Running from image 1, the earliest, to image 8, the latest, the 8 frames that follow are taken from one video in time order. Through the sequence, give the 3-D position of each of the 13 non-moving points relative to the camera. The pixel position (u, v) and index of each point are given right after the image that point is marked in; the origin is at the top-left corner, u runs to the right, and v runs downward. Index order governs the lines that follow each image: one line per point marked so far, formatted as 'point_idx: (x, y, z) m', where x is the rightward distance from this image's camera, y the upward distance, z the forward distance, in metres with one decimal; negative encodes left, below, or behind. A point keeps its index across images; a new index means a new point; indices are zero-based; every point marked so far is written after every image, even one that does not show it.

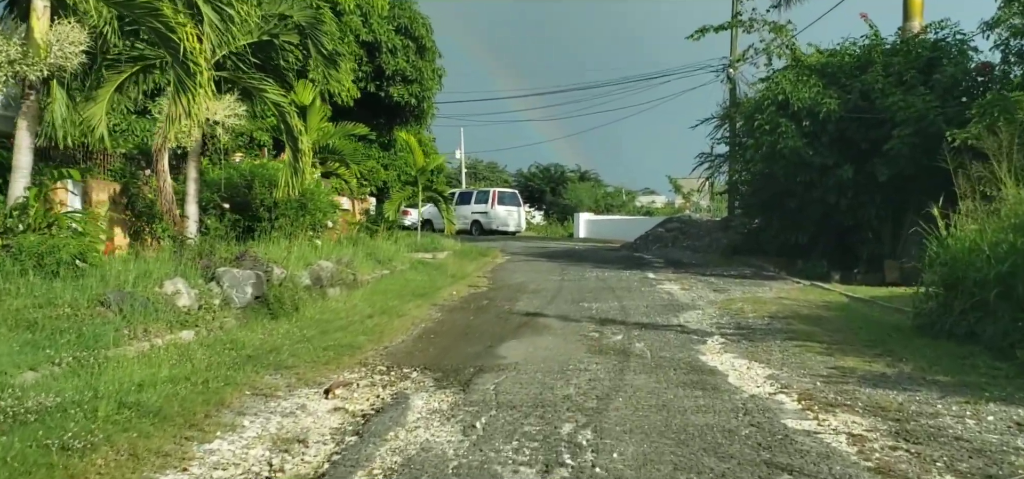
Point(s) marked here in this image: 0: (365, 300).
0: (-1.8, -0.8, +10.9) m
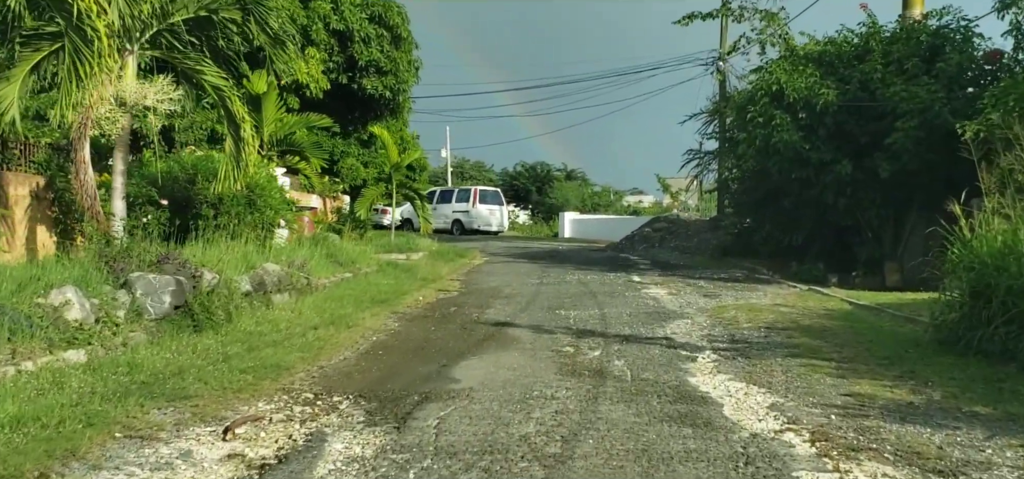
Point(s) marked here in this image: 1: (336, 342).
0: (-2.1, -0.8, +9.7) m
1: (-1.5, -0.9, +7.8) m
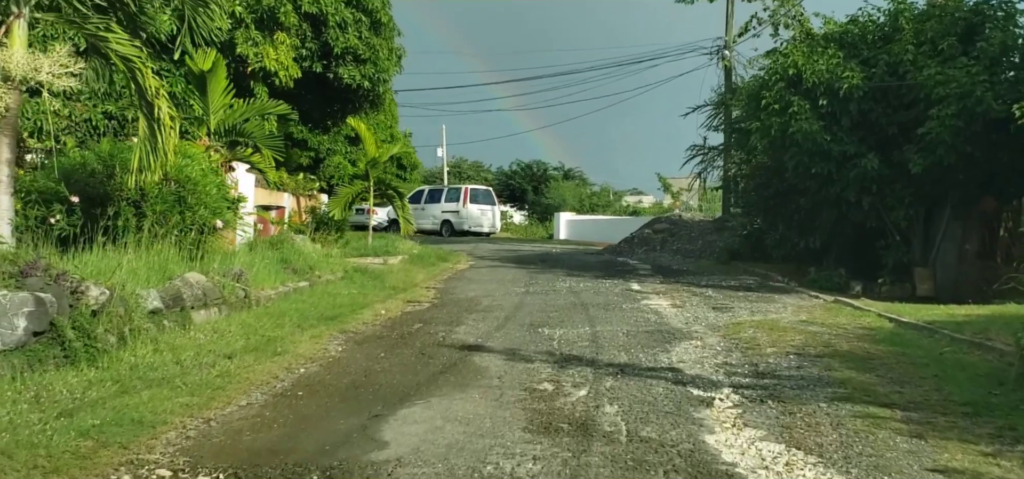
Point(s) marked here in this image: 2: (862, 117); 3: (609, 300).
0: (-2.4, -0.8, +8.0) m
1: (-1.8, -0.9, +6.1) m
2: (+5.3, +1.8, +13.5) m
3: (+1.3, -0.8, +11.7) m
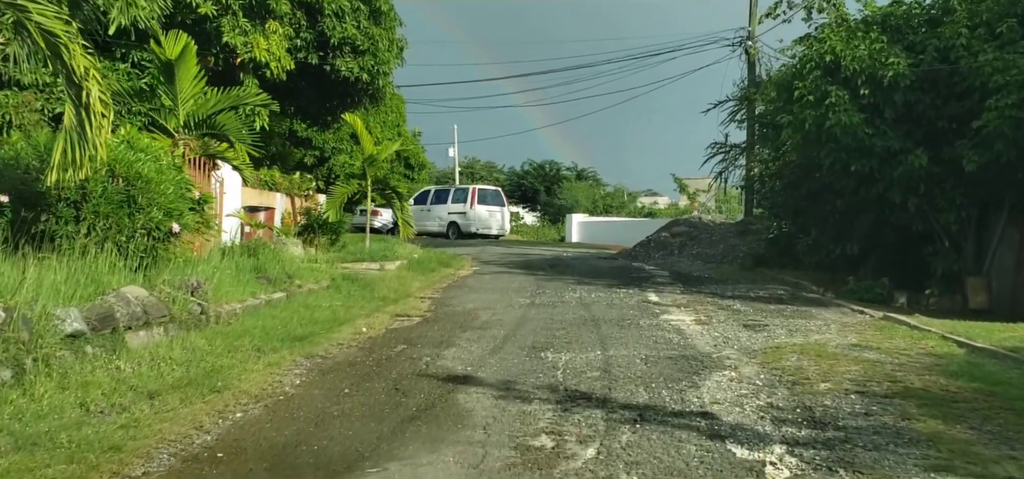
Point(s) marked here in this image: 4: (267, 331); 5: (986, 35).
0: (-2.4, -0.9, +6.6) m
1: (-1.9, -1.0, +4.7) m
2: (+5.3, +1.8, +12.1) m
3: (+1.3, -0.9, +10.4) m
4: (-2.2, -0.8, +8.2) m
5: (+6.2, +2.7, +11.8) m
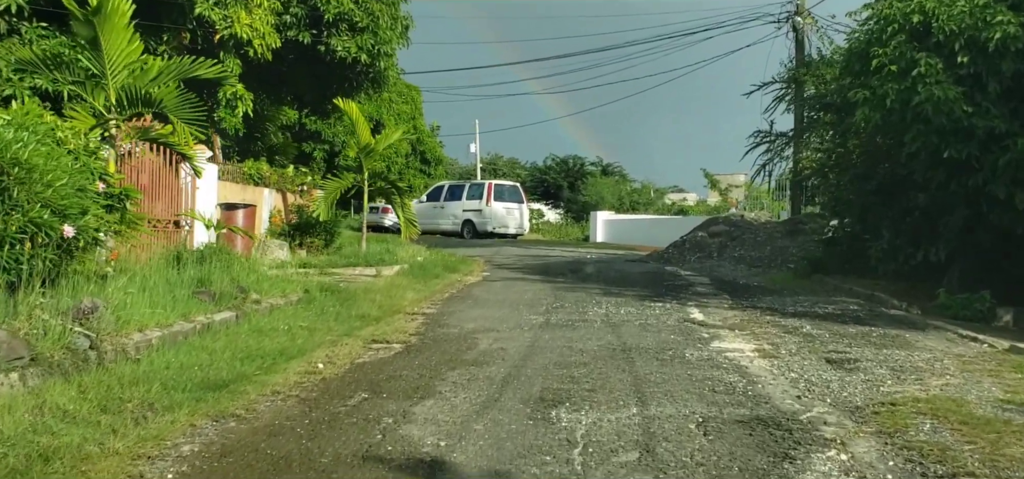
0: (-2.5, -0.9, +4.5) m
1: (-1.9, -1.1, +2.5) m
2: (+5.4, +1.7, +9.7) m
3: (+1.4, -0.9, +8.1) m
4: (-2.2, -0.9, +6.0) m
5: (+6.3, +2.6, +9.3) m
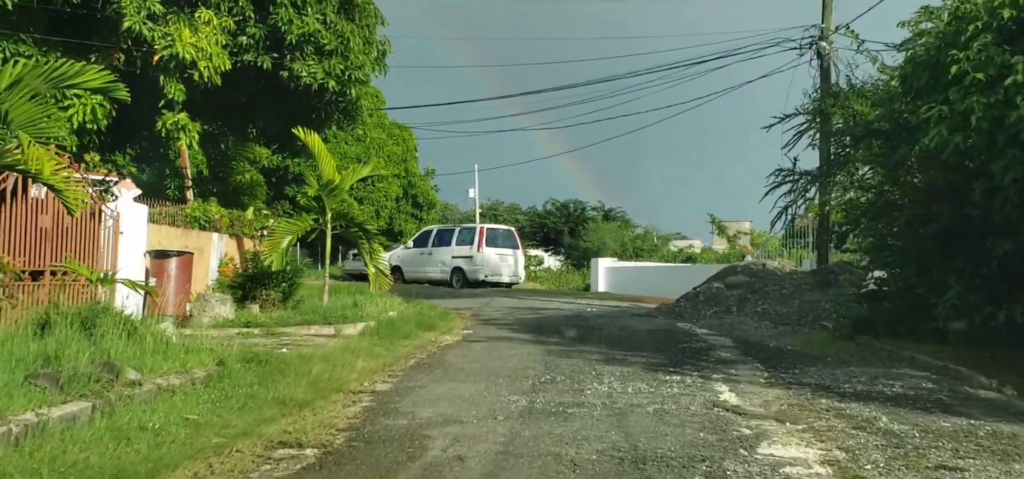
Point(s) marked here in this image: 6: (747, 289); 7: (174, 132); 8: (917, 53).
0: (-2.7, -1.1, +2.1) m
1: (-2.2, -1.2, +0.2) m
2: (+5.2, +1.2, +7.4) m
3: (+1.1, -1.3, +5.7) m
4: (-2.4, -1.2, +3.6) m
5: (+6.1, +2.2, +7.1) m
6: (+4.3, -0.9, +16.5) m
7: (-5.1, +1.6, +13.6) m
8: (+4.1, +1.9, +9.1) m
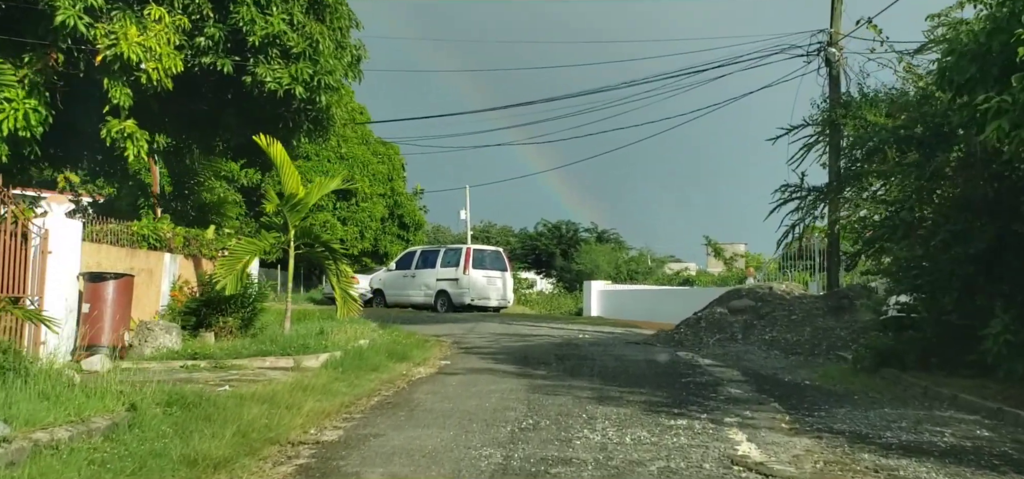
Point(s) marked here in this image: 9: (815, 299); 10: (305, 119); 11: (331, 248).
0: (-2.8, -1.1, +0.7) m
1: (-2.3, -1.1, -1.2) m
2: (+5.0, +1.1, +6.2) m
3: (+1.0, -1.4, +4.3) m
4: (-2.6, -1.2, +2.2) m
5: (+5.9, +2.1, +5.9) m
6: (+4.0, -1.2, +15.1) m
7: (-5.4, +1.4, +12.3) m
8: (+3.9, +1.7, +7.8) m
9: (+5.1, -1.0, +15.0) m
10: (-3.5, +2.0, +15.2) m
11: (-2.6, -0.2, +13.2) m
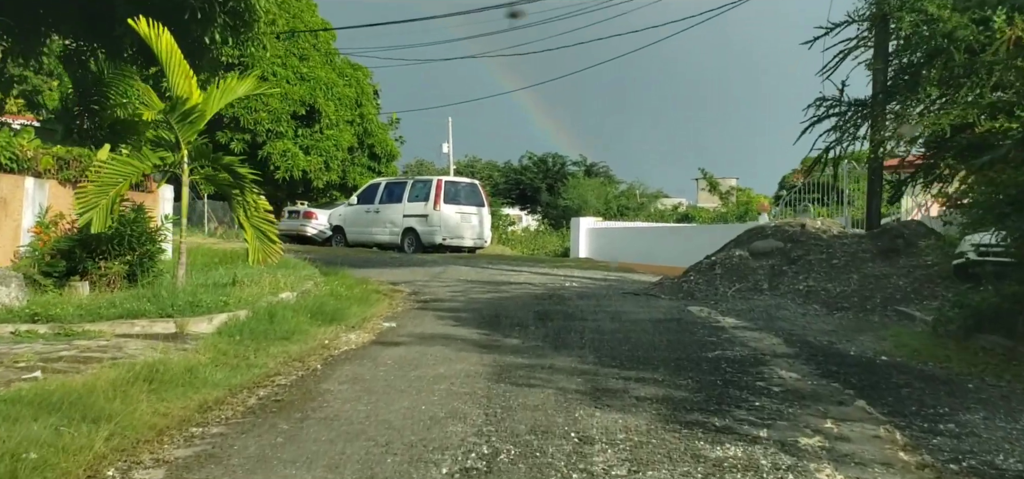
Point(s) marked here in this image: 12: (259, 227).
0: (-3.0, -1.1, -2.3) m
1: (-2.5, -1.3, -4.2) m
2: (+4.8, +1.5, +3.1) m
3: (+0.7, -1.1, +1.4) m
4: (-2.8, -1.1, -0.8) m
5: (+5.6, +2.4, +2.8) m
6: (+3.6, -0.2, +12.2) m
7: (-5.7, +2.1, +9.0) m
8: (+3.6, +2.2, +4.7) m
9: (+4.7, 0.0, +12.1) m
10: (-3.9, +3.0, +12.0) m
11: (-3.0, +0.7, +10.1) m
12: (-2.8, +0.2, +10.2) m
